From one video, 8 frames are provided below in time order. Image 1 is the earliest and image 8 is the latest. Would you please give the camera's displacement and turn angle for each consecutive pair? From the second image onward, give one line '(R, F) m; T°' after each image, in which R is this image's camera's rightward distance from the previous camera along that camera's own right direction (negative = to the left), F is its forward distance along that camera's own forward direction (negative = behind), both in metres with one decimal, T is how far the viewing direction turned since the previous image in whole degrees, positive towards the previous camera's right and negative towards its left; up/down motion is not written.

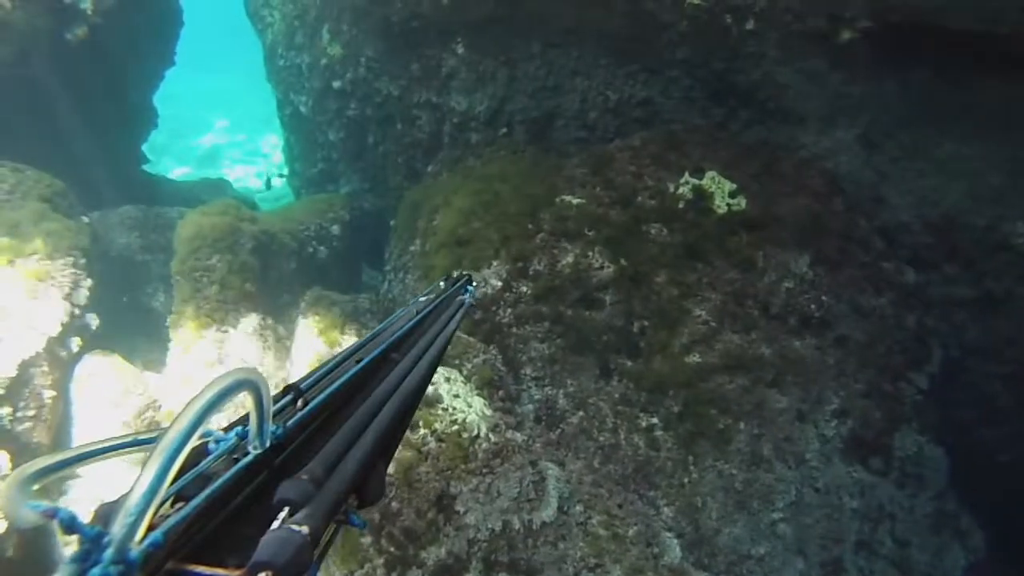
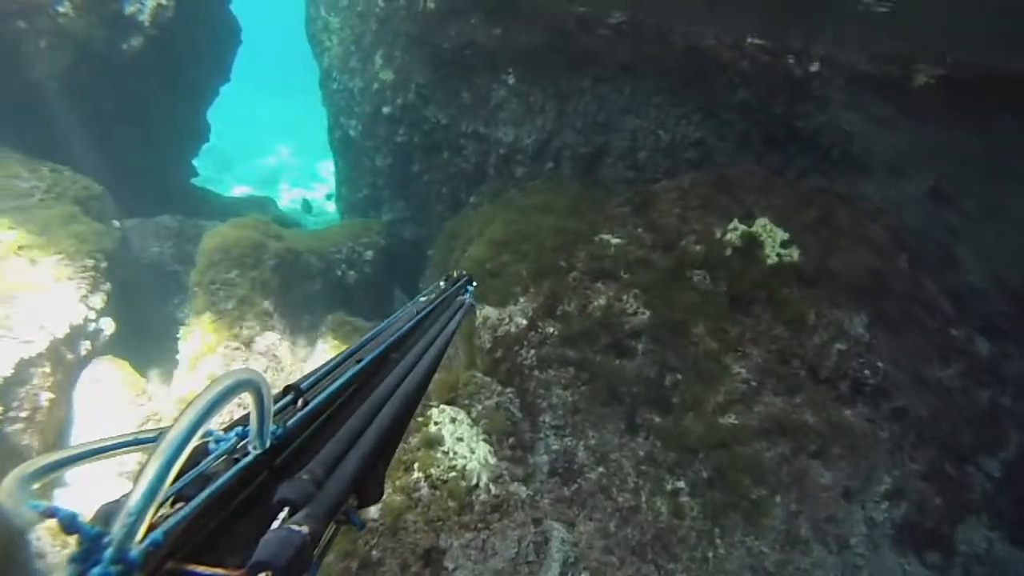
(+0.2, +0.3) m; -4°
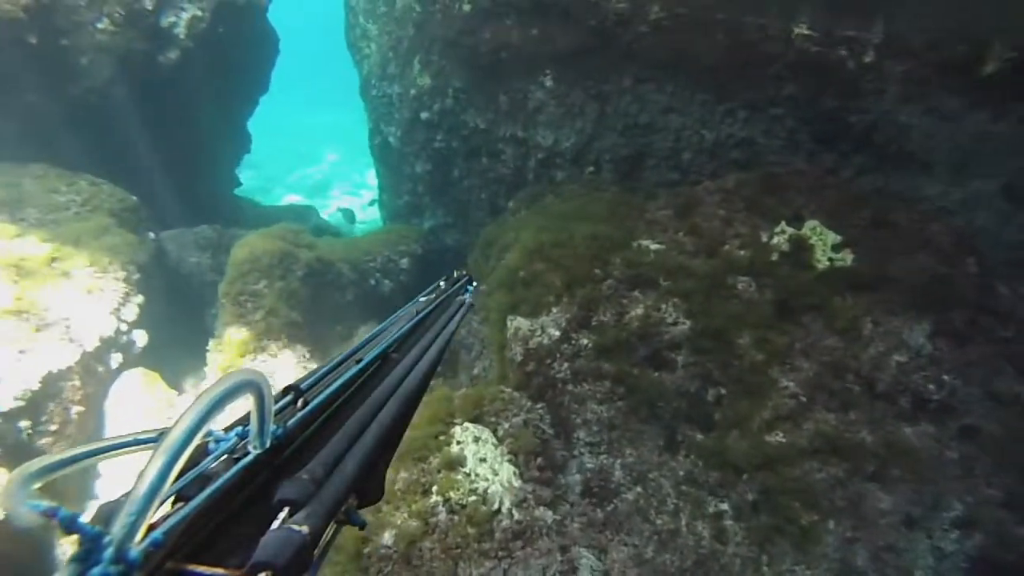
(+0.1, +0.2) m; -4°
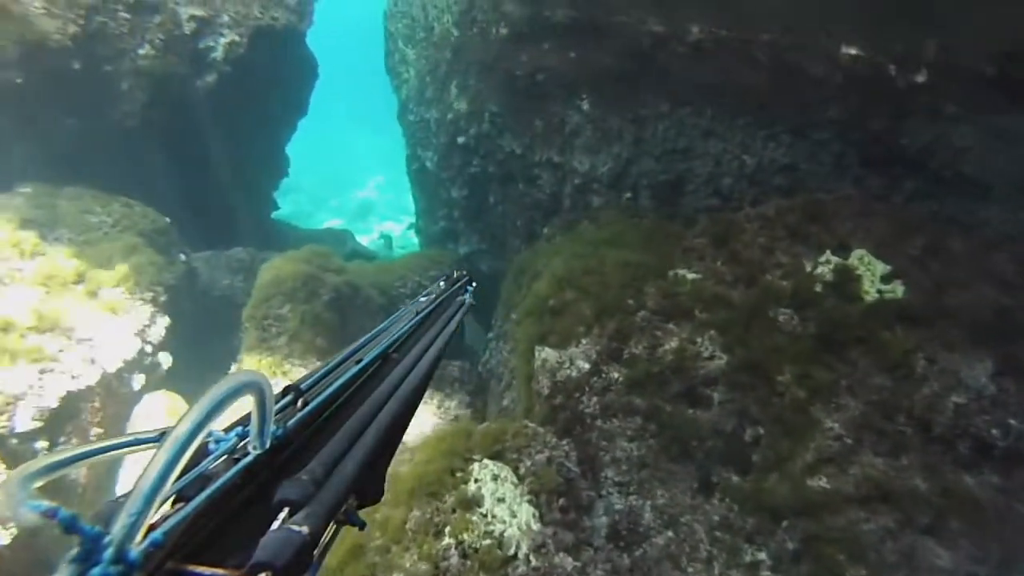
(+0.1, +0.2) m; -3°
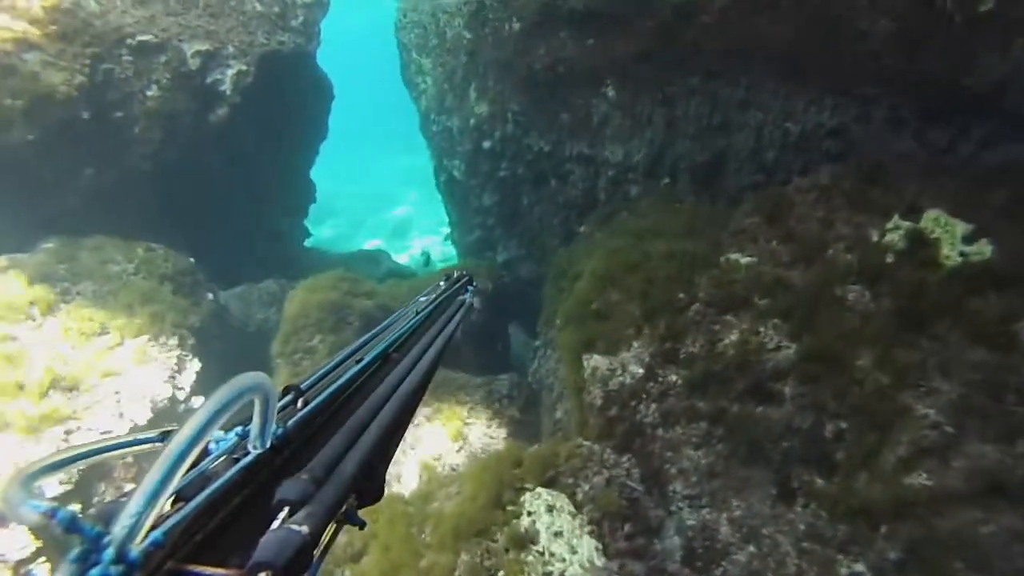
(+0.1, +0.3) m; -4°
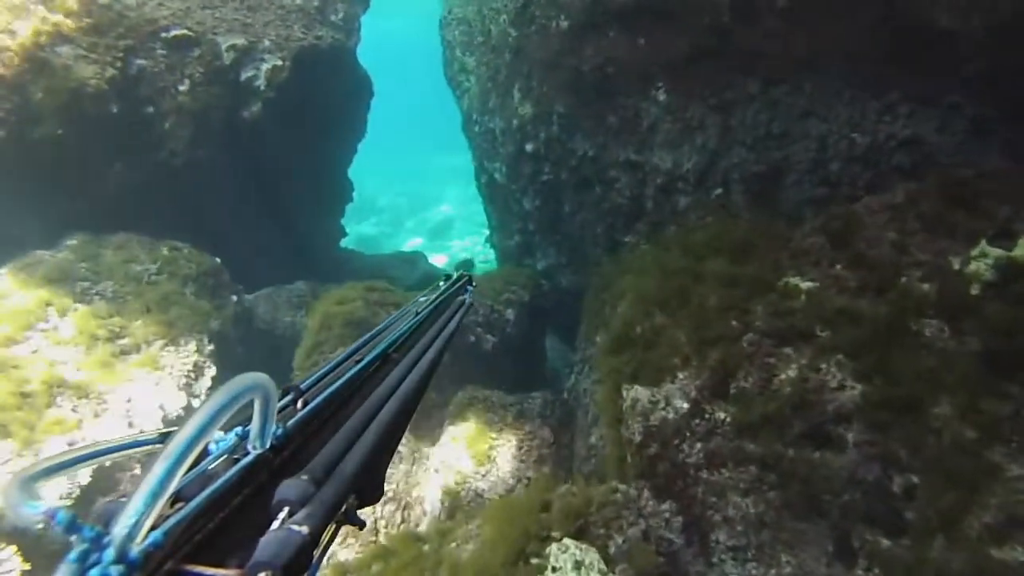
(0.0, +0.3) m; -3°
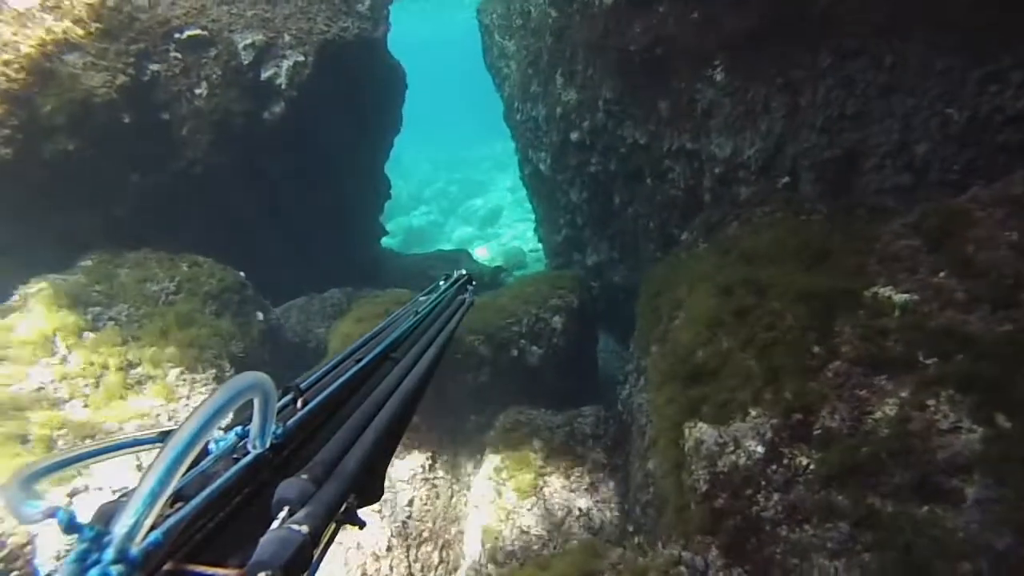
(+0.1, +0.5) m; -4°
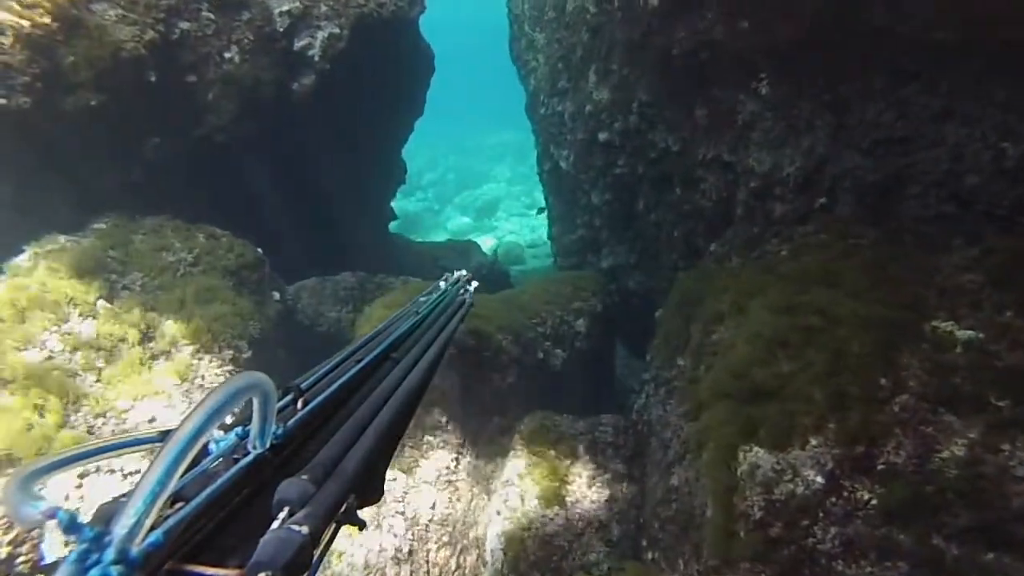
(-0.3, +0.1) m; +2°
